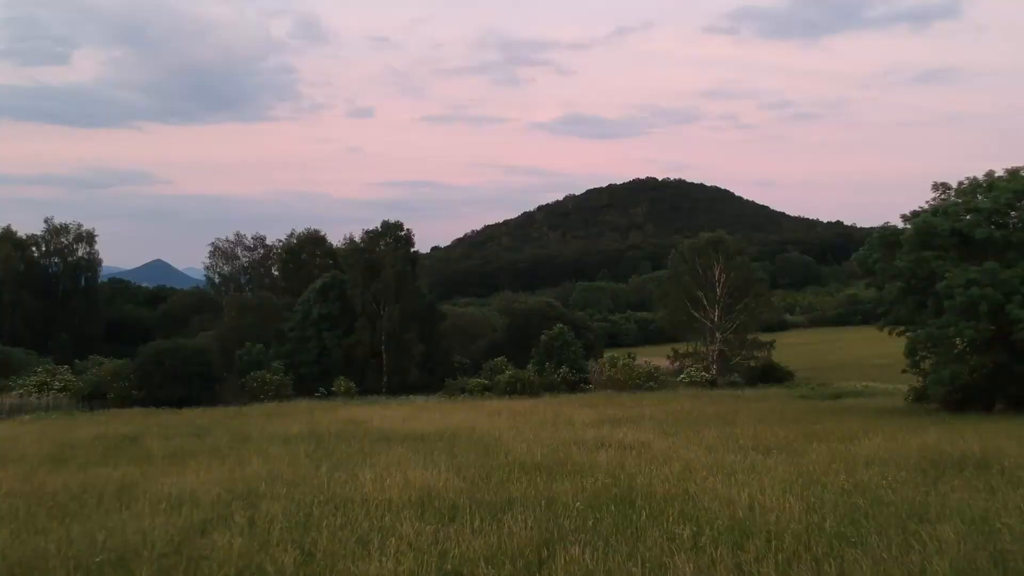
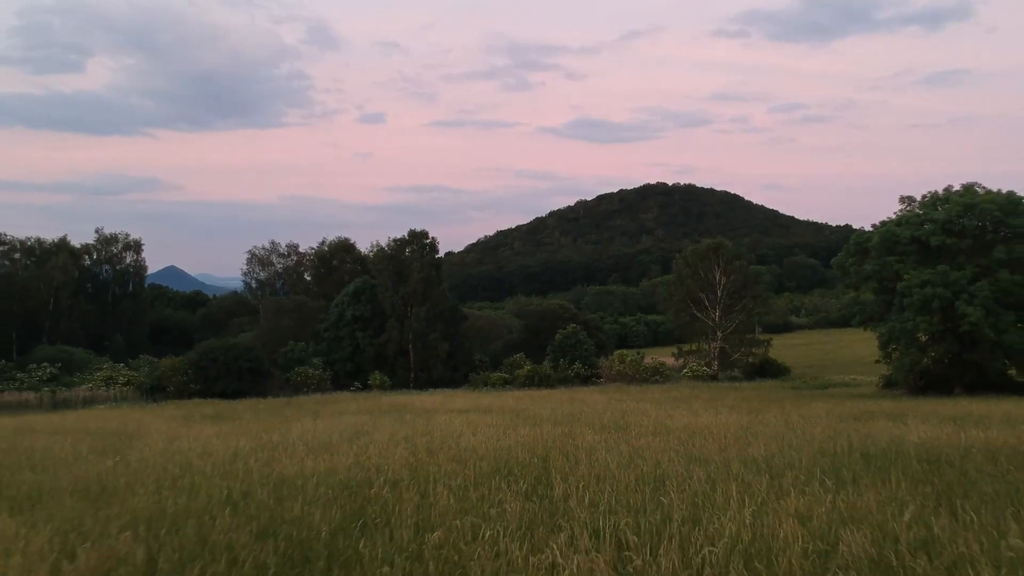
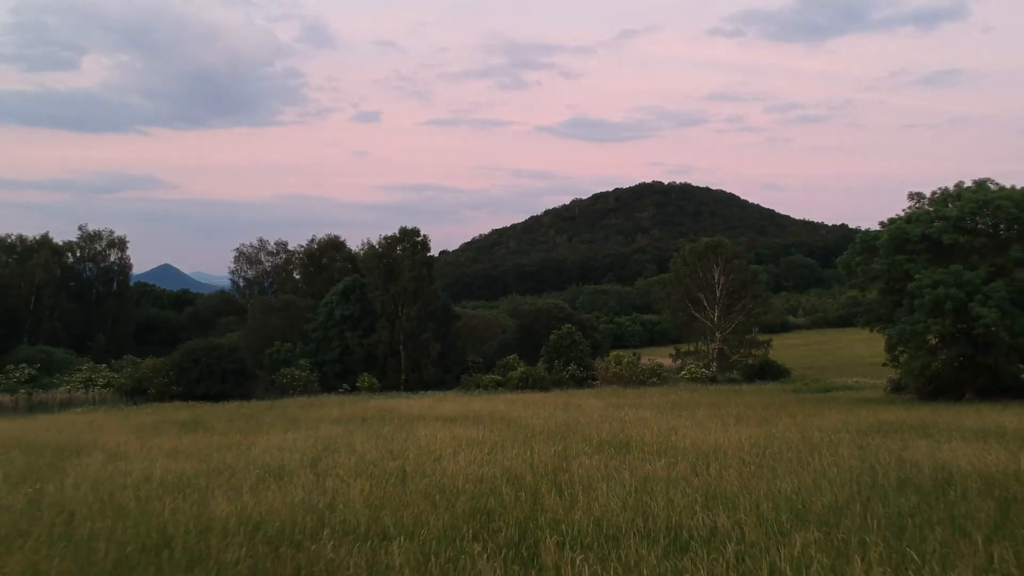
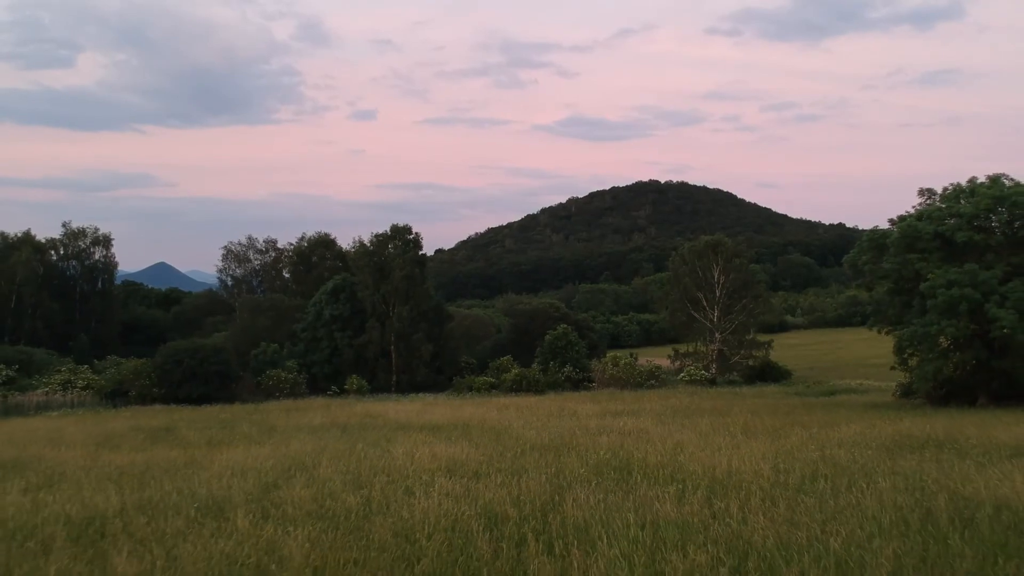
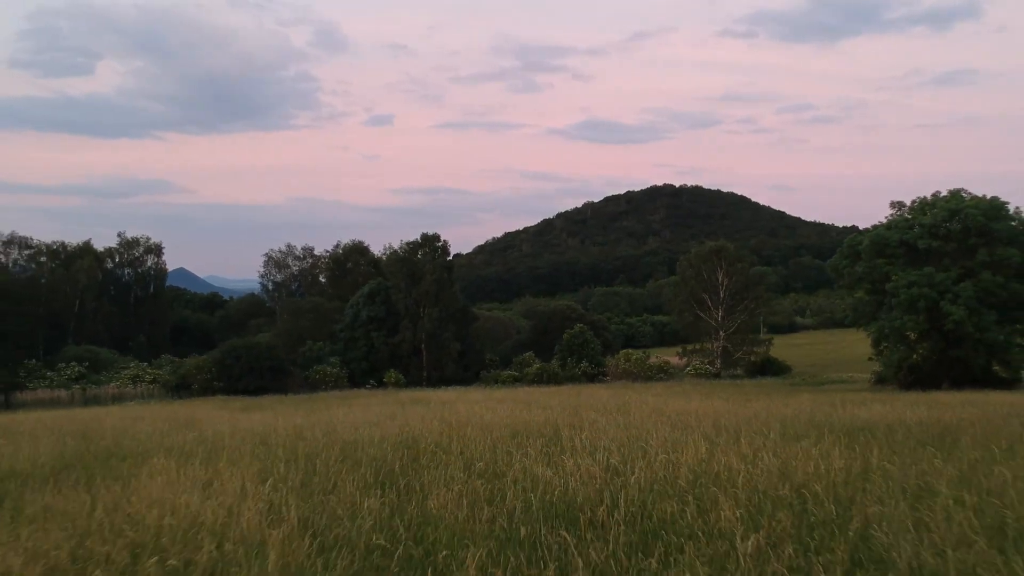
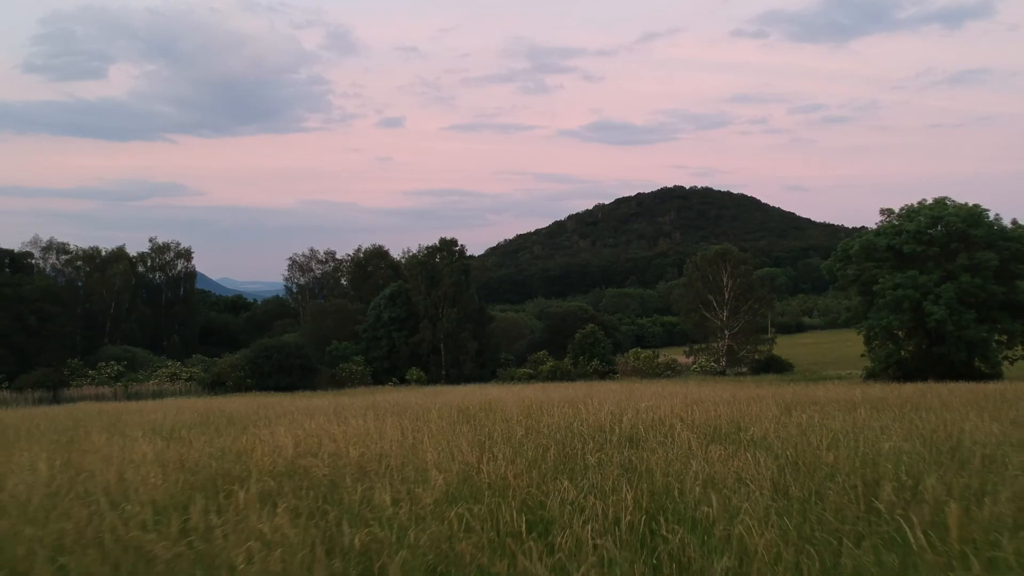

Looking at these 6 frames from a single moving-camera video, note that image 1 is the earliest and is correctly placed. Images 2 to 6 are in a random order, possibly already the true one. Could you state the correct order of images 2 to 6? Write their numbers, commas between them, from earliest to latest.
4, 3, 2, 5, 6
